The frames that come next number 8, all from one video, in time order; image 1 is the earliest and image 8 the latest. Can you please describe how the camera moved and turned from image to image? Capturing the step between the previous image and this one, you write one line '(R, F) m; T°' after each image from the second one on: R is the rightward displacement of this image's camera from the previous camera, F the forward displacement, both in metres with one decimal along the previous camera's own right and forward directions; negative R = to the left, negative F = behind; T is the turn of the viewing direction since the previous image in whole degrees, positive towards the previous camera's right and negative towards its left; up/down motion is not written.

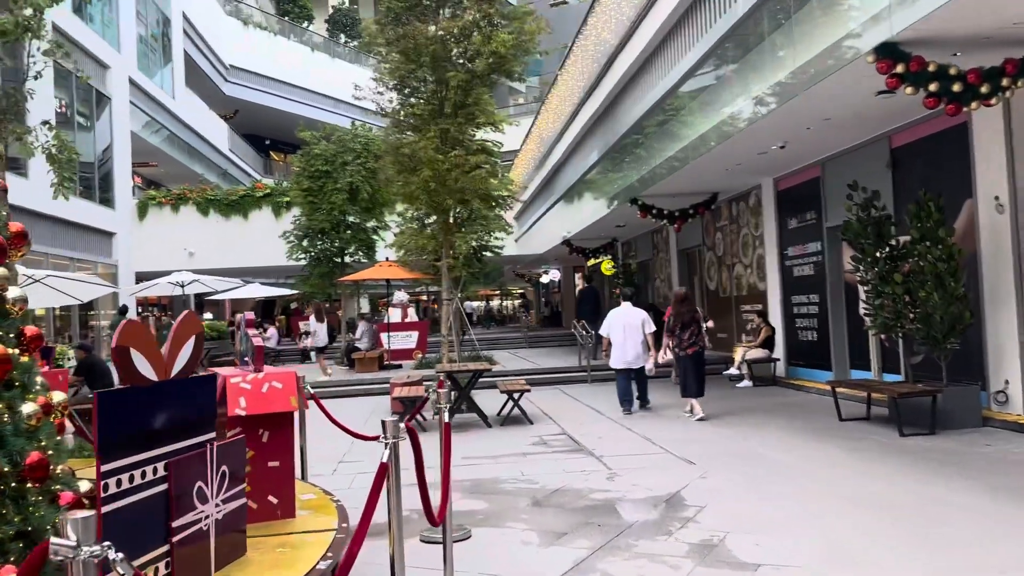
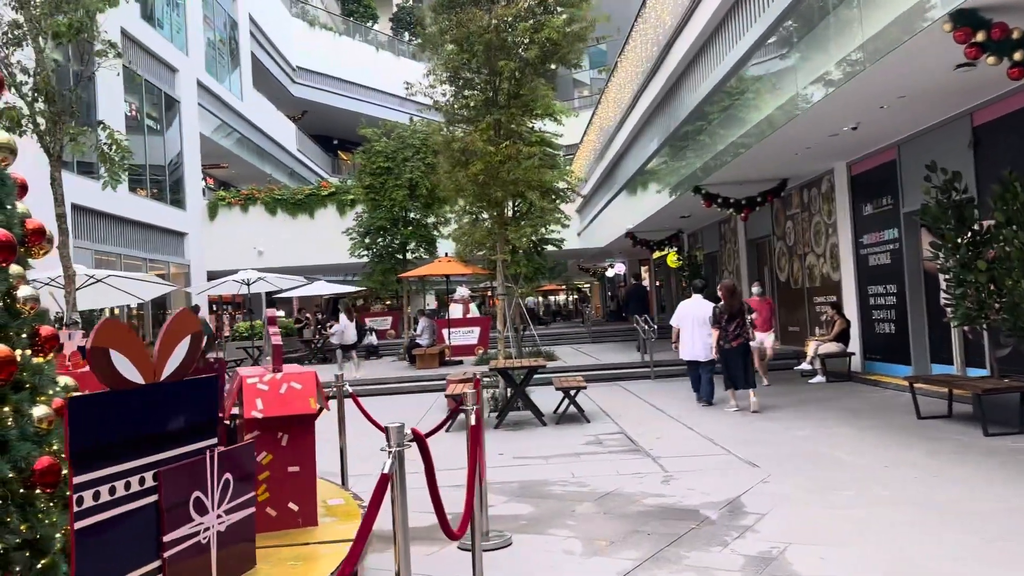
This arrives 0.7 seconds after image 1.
(+0.2, +0.3) m; -5°
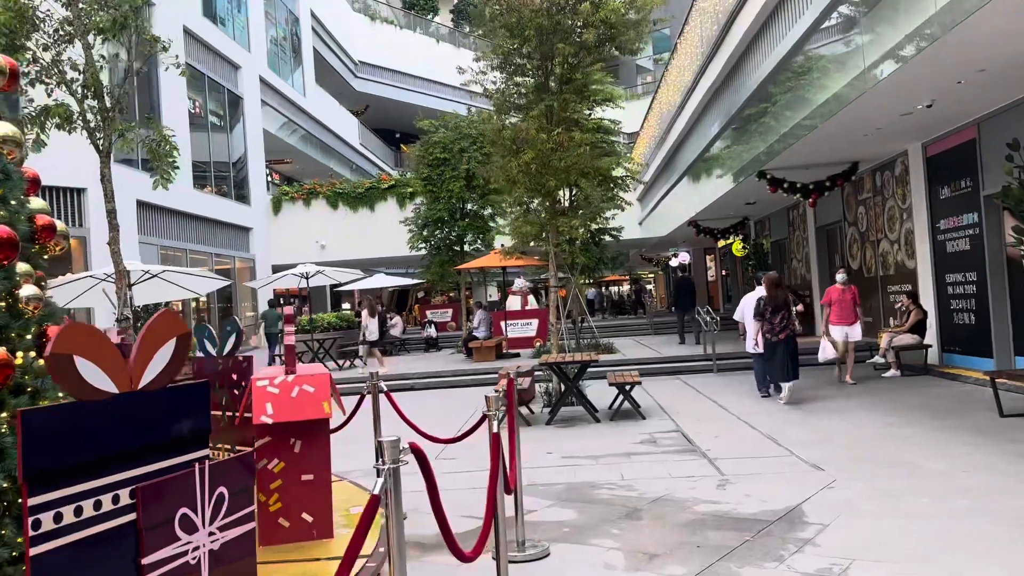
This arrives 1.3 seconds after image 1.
(+0.2, +0.3) m; -4°
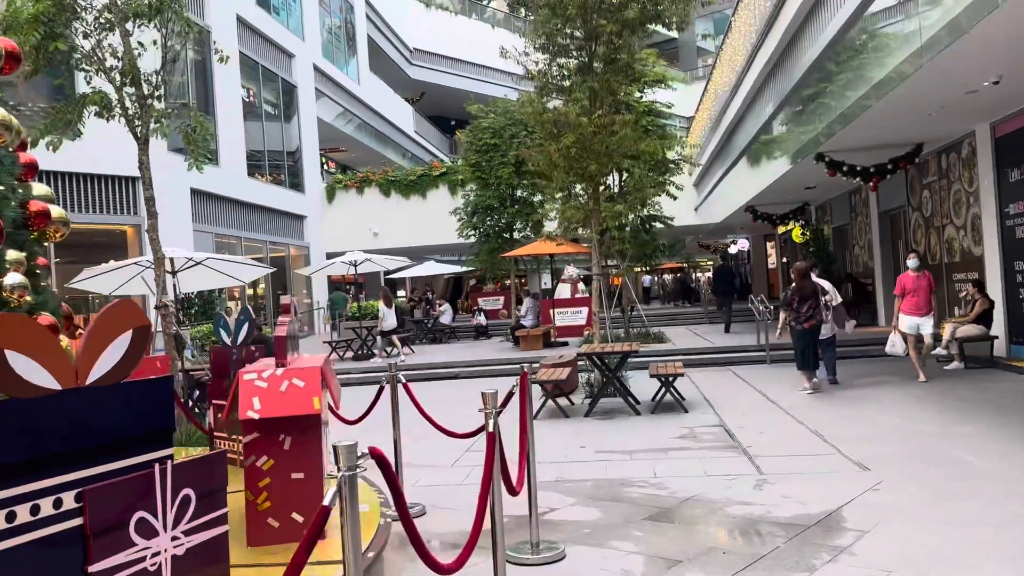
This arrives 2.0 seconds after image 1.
(+0.2, +0.2) m; -4°
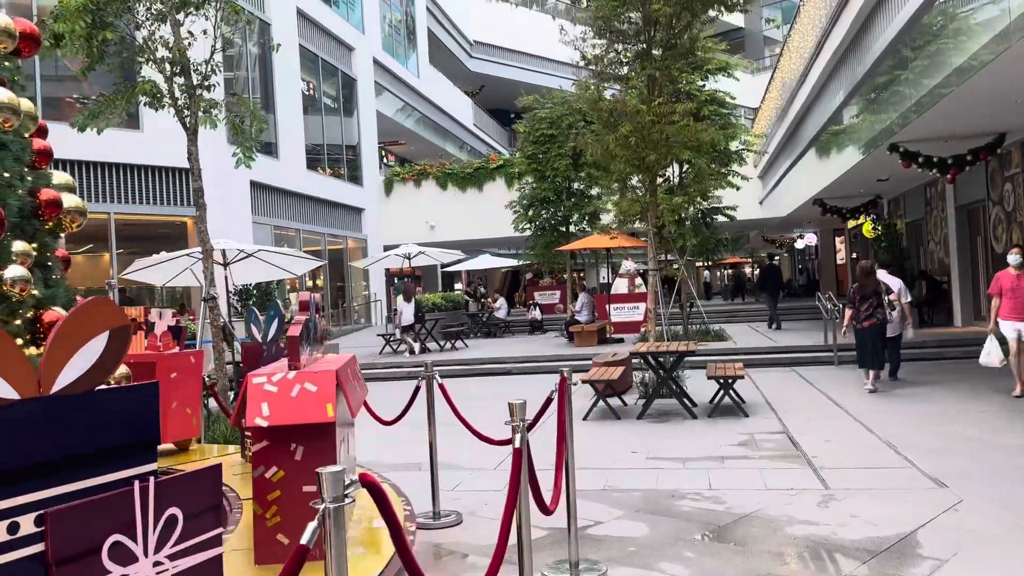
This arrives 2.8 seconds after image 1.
(+0.1, +0.3) m; -4°
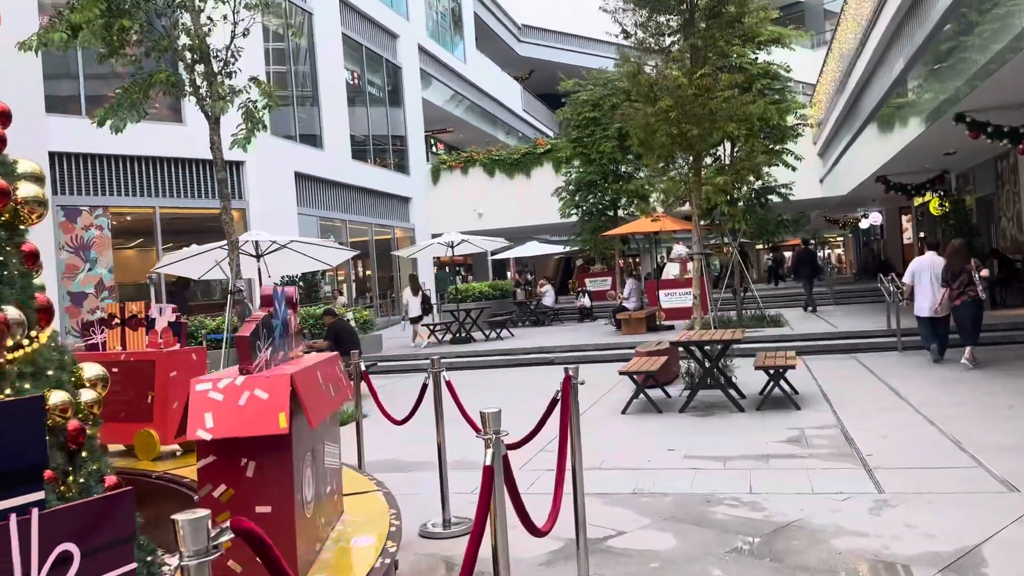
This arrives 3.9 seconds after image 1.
(+0.3, +0.4) m; -4°
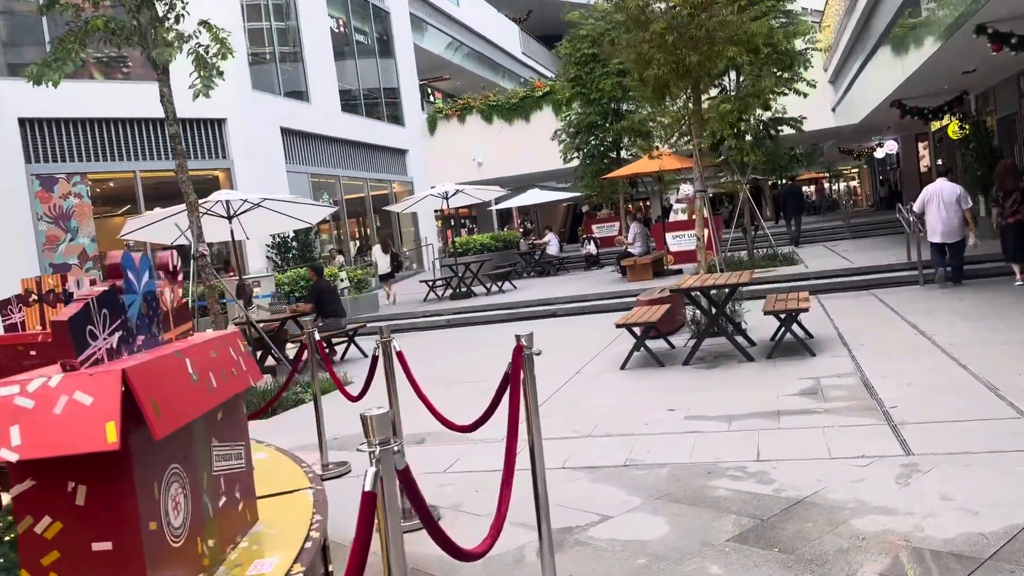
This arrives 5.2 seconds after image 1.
(+0.3, +0.7) m; -1°
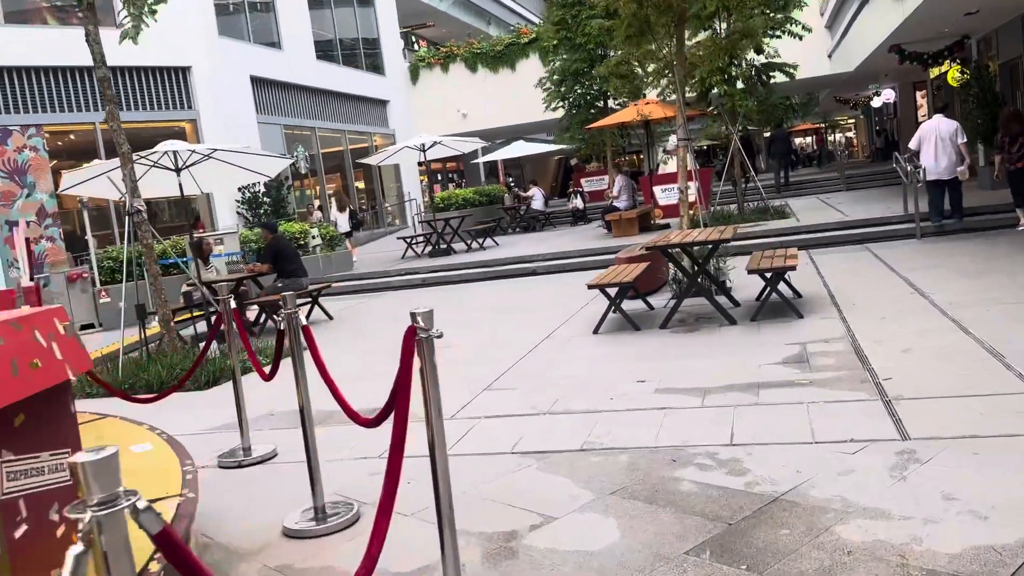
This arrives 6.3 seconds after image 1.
(+0.3, +0.6) m; 0°
